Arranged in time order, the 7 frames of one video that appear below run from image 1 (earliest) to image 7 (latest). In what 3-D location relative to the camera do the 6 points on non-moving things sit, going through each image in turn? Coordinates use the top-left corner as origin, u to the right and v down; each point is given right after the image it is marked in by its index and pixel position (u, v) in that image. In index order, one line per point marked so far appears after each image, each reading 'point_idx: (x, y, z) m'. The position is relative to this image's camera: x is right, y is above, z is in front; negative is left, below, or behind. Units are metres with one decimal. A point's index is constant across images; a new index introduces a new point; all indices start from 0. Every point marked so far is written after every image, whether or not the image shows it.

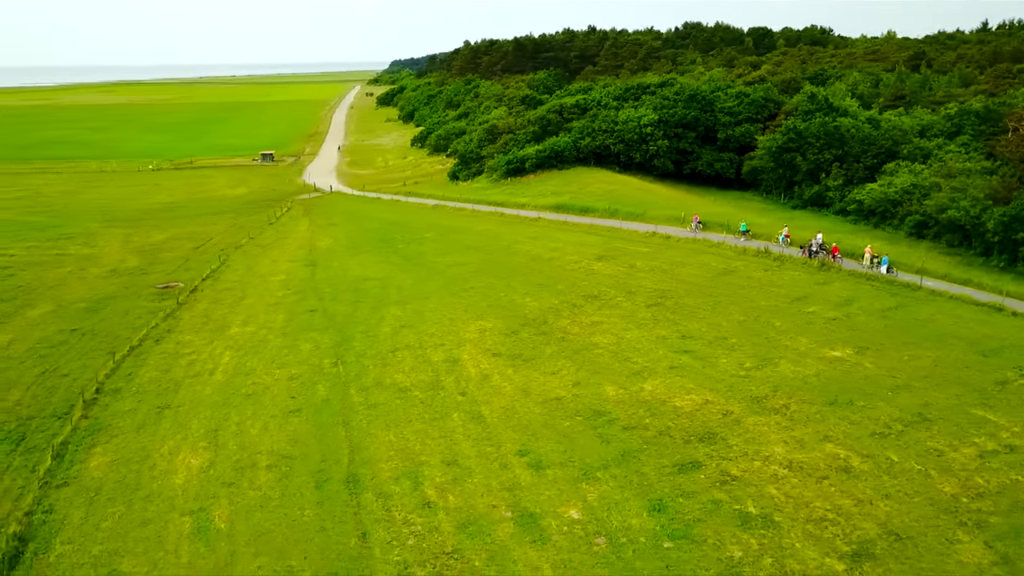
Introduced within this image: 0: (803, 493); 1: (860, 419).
0: (+5.6, -4.1, +16.1) m
1: (+7.6, -3.0, +18.3) m
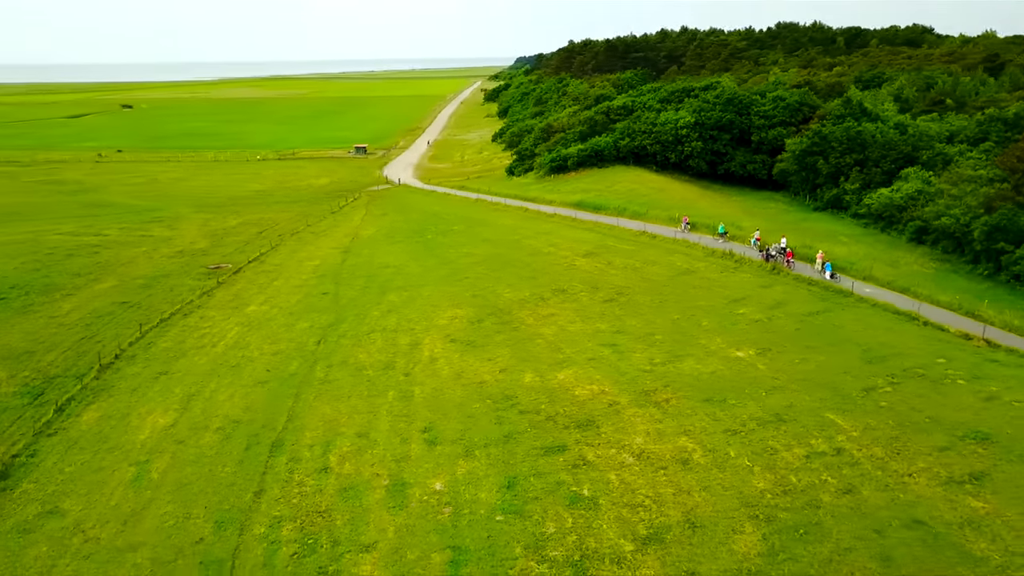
0: (+2.5, -4.0, +17.0) m
1: (+4.8, -3.0, +18.8) m
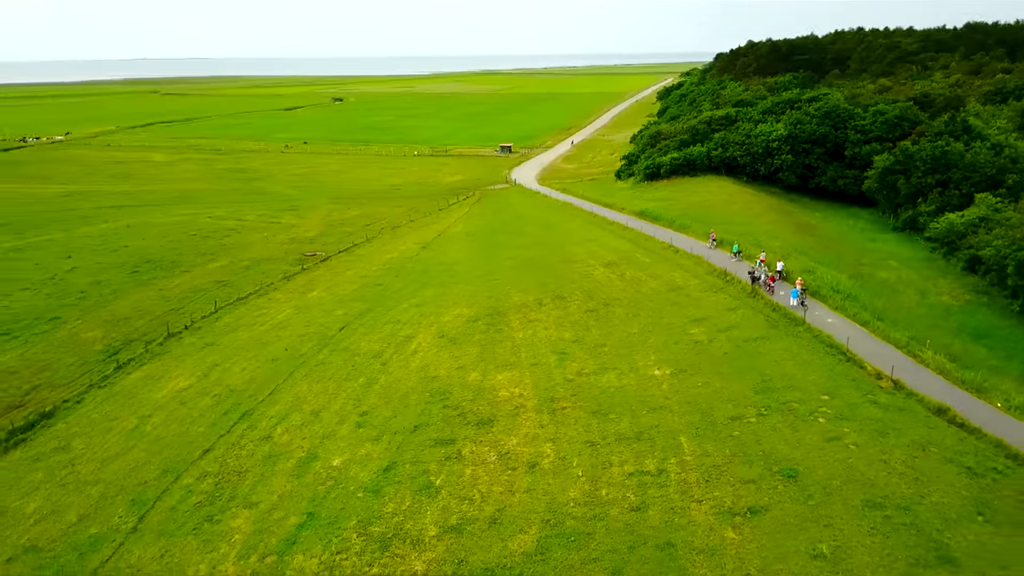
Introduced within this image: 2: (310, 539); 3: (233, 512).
0: (-0.7, -4.4, +18.9) m
1: (+2.0, -3.5, +20.2) m
2: (-4.4, -5.4, +17.5) m
3: (-6.6, -5.2, +19.1) m
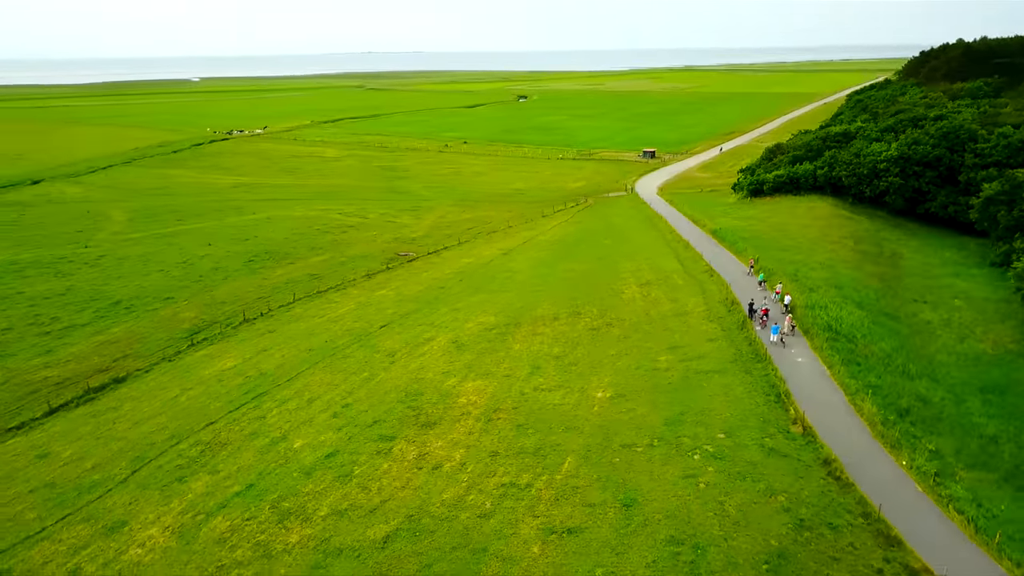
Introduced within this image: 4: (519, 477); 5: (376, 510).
0: (-3.2, -4.9, +21.5) m
1: (-0.2, -4.2, +22.1) m
2: (-7.1, -5.6, +20.9) m
3: (-8.9, -5.3, +23.1) m
4: (+0.2, -4.6, +19.9) m
5: (-3.3, -5.3, +19.6) m
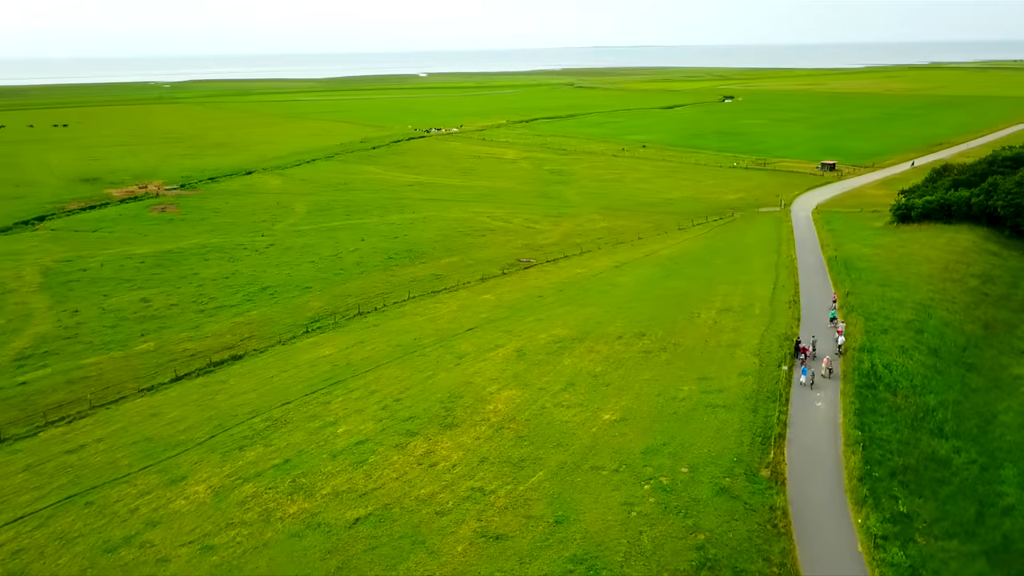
0: (-3.5, -5.3, +24.4) m
1: (-0.4, -4.8, +24.2) m
2: (-7.5, -5.7, +24.9) m
3: (-8.6, -5.3, +27.3) m
4: (-0.6, -5.3, +22.0) m
5: (-4.1, -5.7, +22.6) m
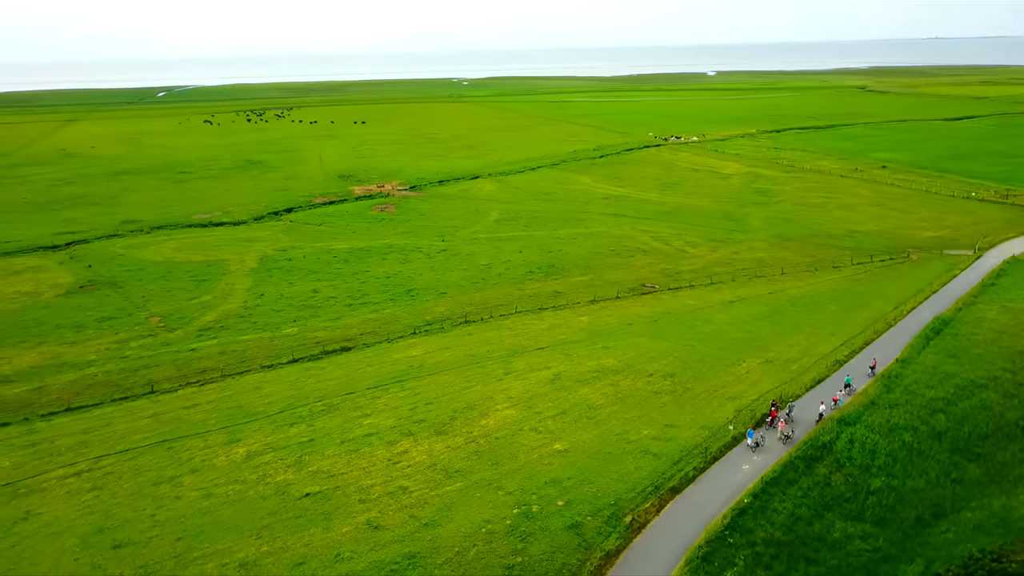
0: (-5.1, -6.2, +29.9) m
1: (-2.2, -6.0, +28.7) m
2: (-8.7, -6.2, +31.7) m
3: (-8.9, -5.7, +34.4) m
4: (-3.2, -6.4, +26.7) m
5: (-6.3, -6.5, +28.4) m
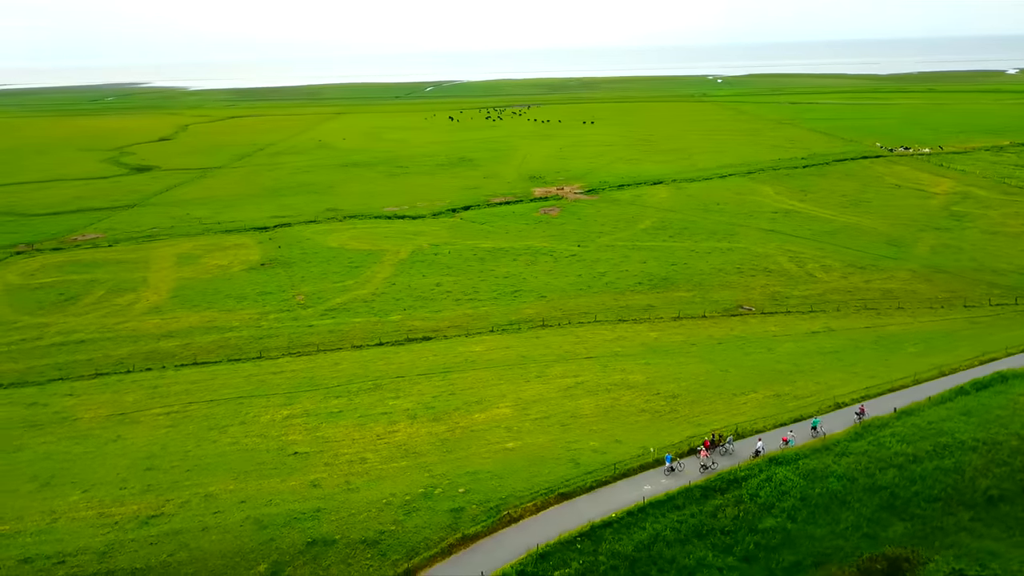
0: (-6.2, -6.3, +35.5) m
1: (-3.8, -6.3, +33.5) m
2: (-9.1, -6.0, +38.3) m
3: (-8.4, -5.5, +40.9) m
4: (-5.4, -6.6, +31.9) m
5: (-7.8, -6.5, +34.4) m
